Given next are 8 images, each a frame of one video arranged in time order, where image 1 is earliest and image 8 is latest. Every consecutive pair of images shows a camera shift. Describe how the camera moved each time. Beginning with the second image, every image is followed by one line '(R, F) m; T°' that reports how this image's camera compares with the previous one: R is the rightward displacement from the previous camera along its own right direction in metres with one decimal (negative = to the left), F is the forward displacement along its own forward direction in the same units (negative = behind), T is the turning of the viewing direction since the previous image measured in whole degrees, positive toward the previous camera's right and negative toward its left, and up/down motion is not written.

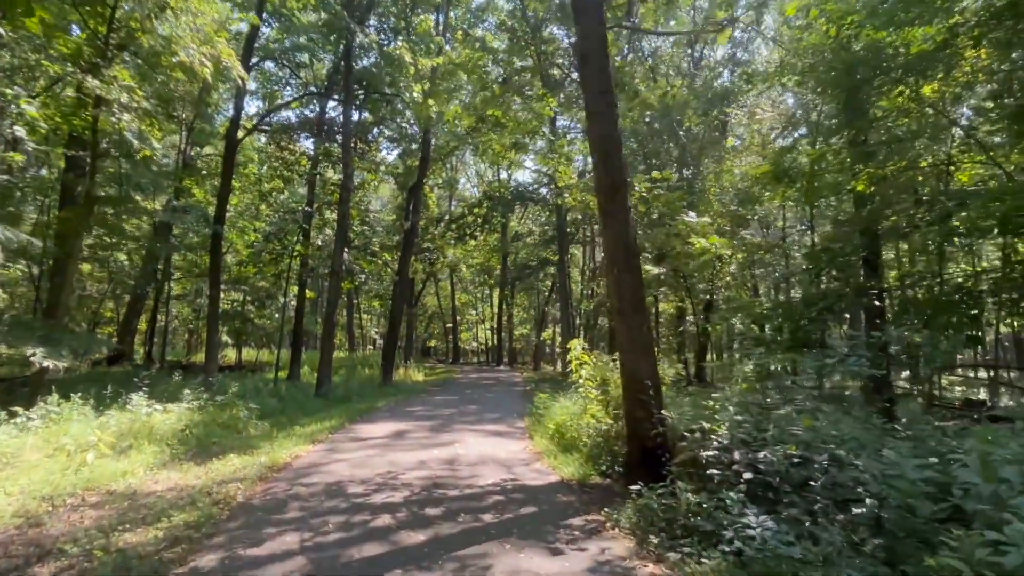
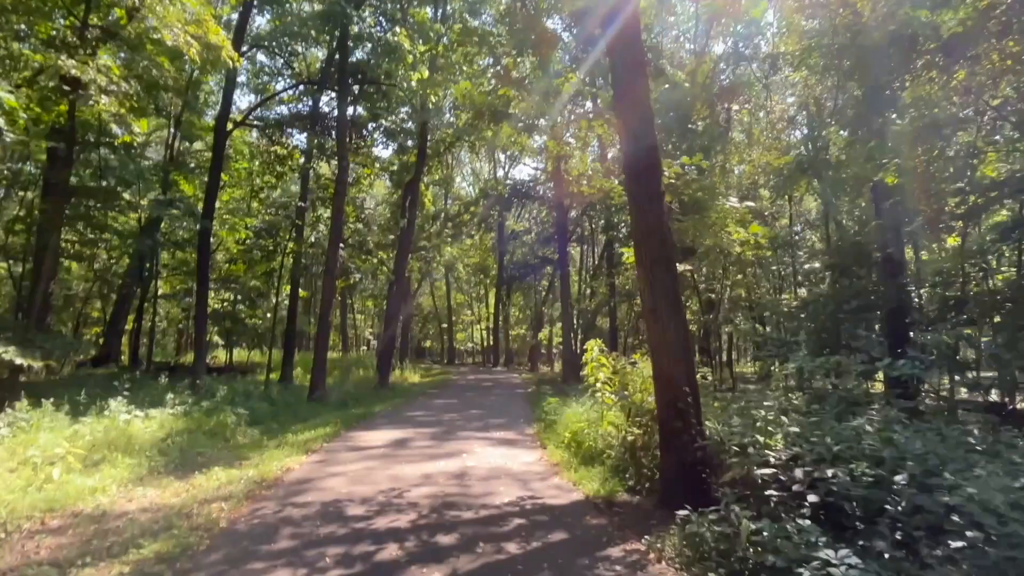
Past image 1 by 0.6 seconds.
(-0.3, +0.8) m; +1°
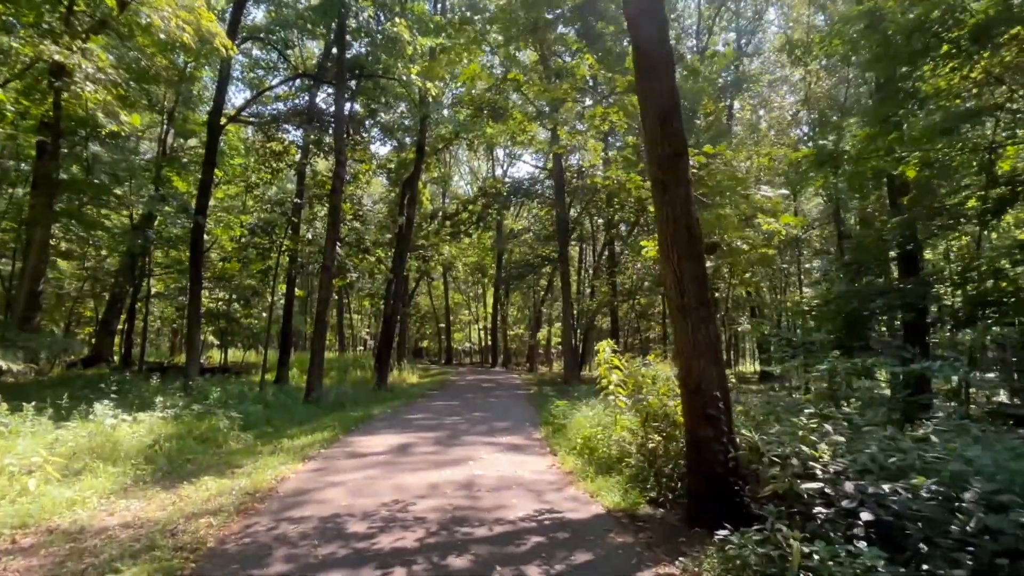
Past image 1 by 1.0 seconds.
(-0.2, +0.5) m; 0°
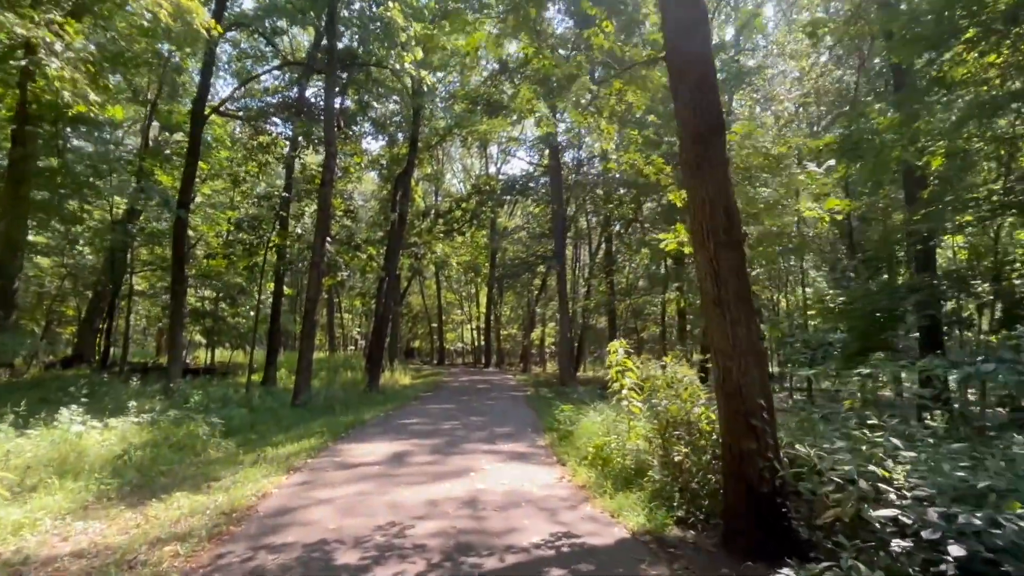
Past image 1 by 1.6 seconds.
(-0.2, +0.7) m; +1°
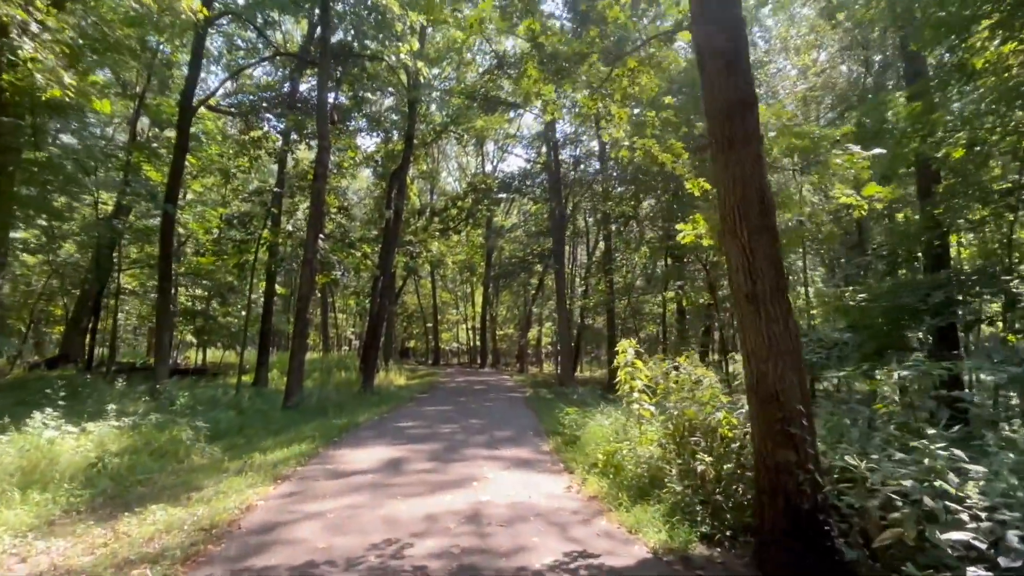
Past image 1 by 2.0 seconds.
(-0.1, +0.5) m; 0°
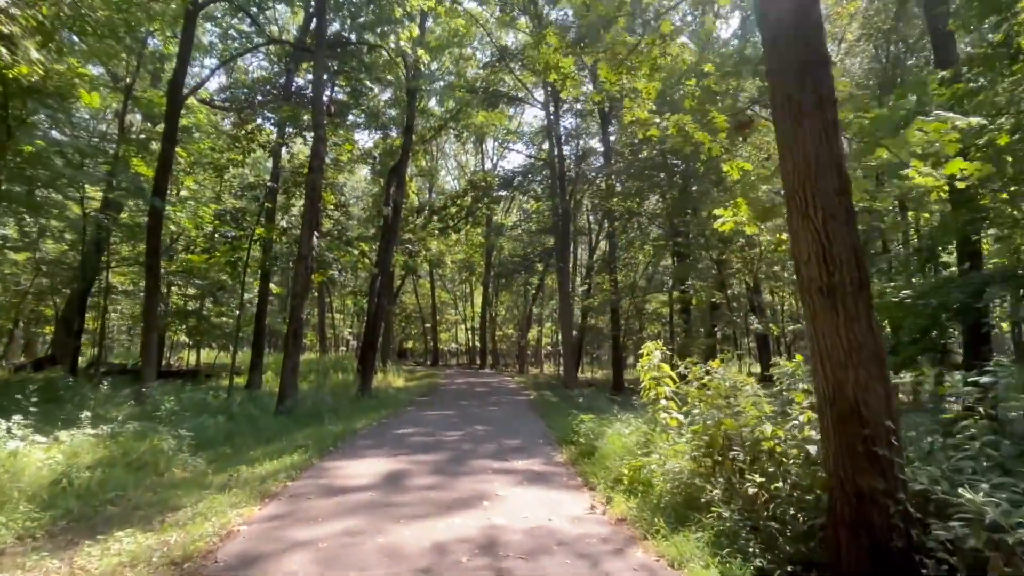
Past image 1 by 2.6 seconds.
(-0.2, +0.8) m; 0°
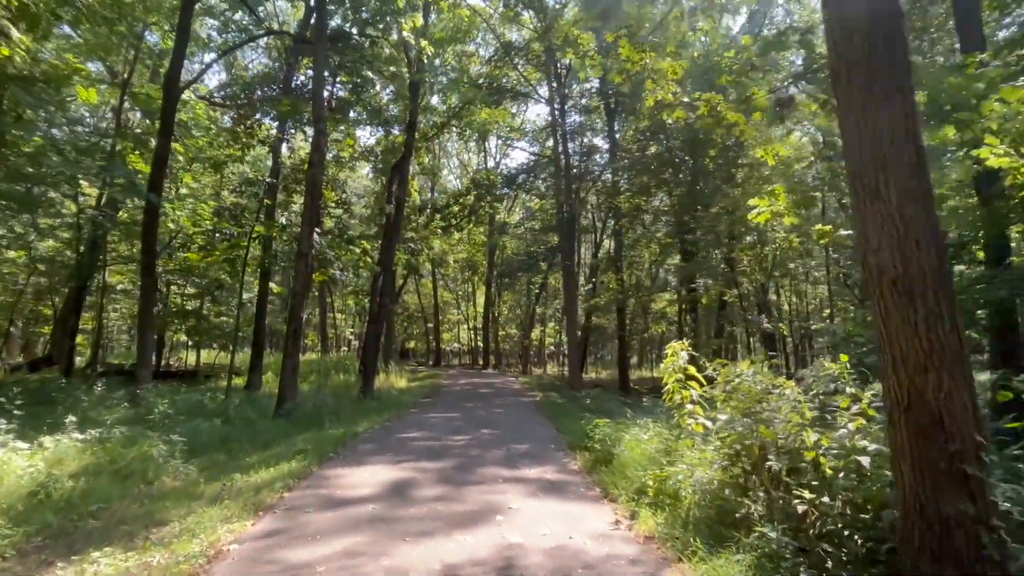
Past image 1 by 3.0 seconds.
(-0.1, +0.5) m; 0°
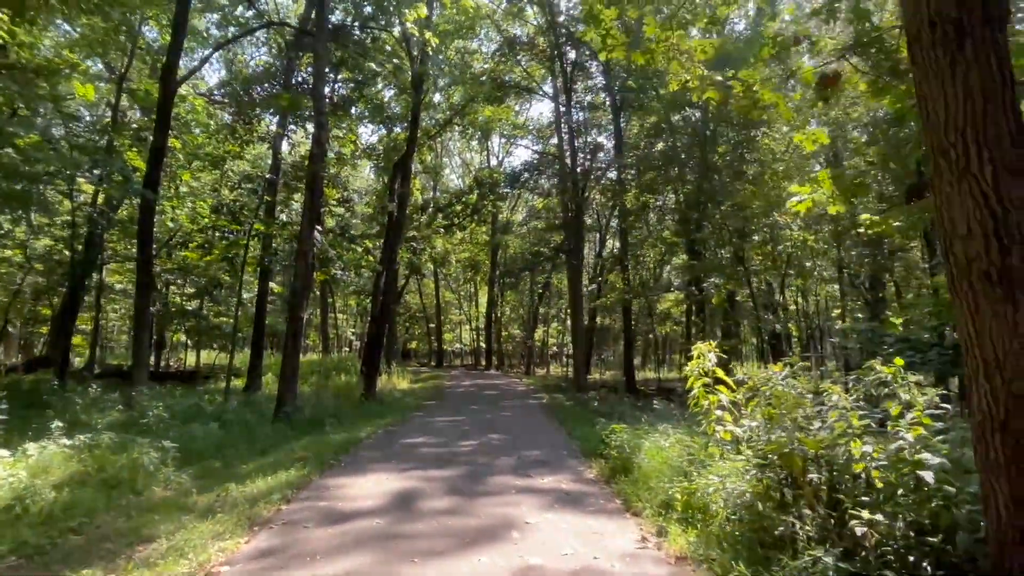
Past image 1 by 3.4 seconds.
(-0.1, +0.5) m; 0°
